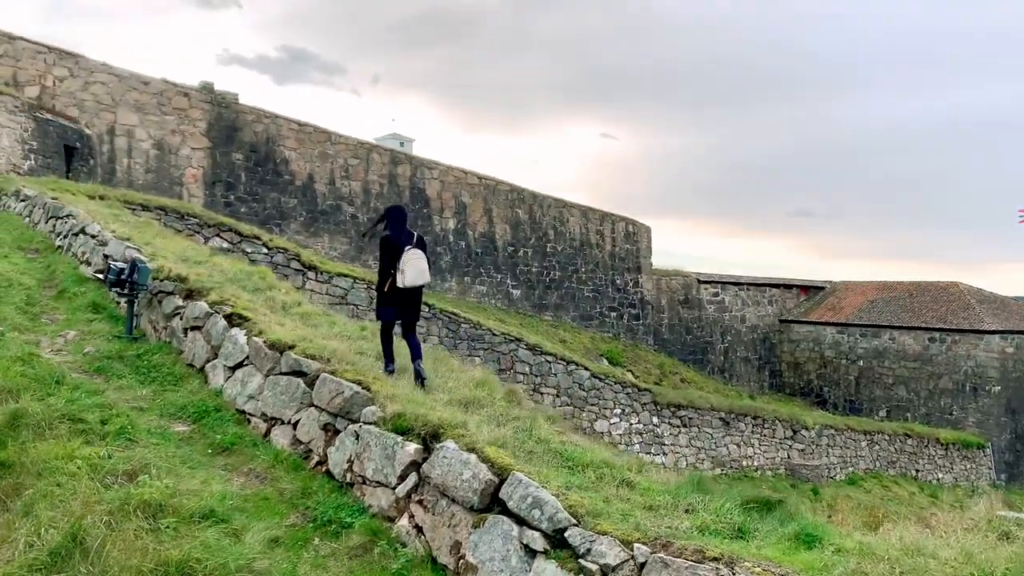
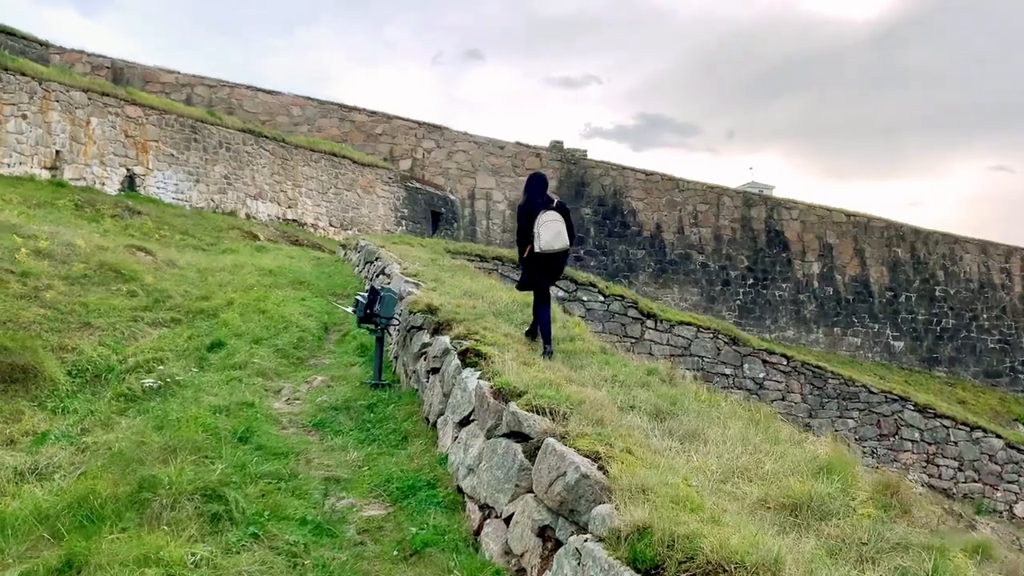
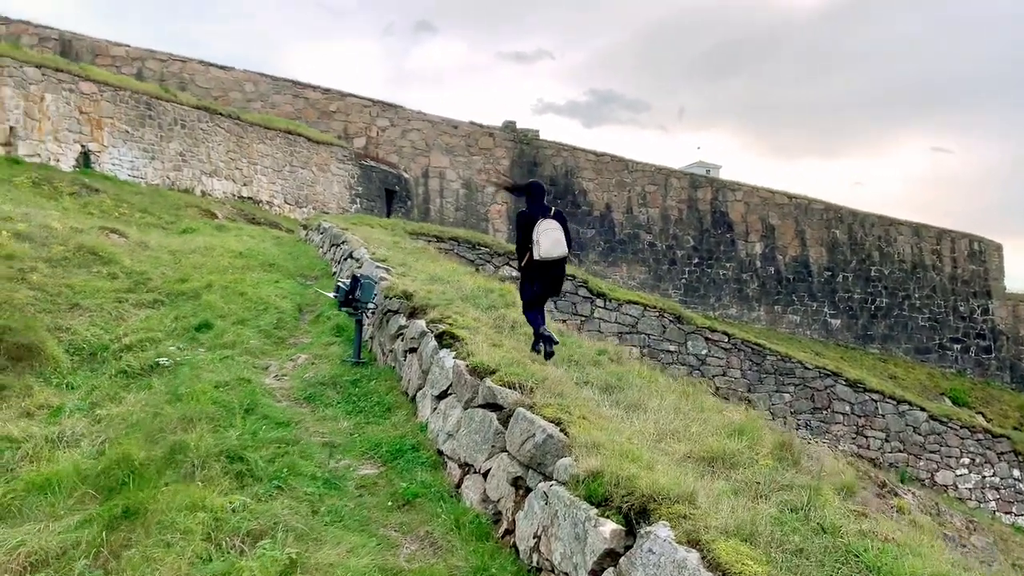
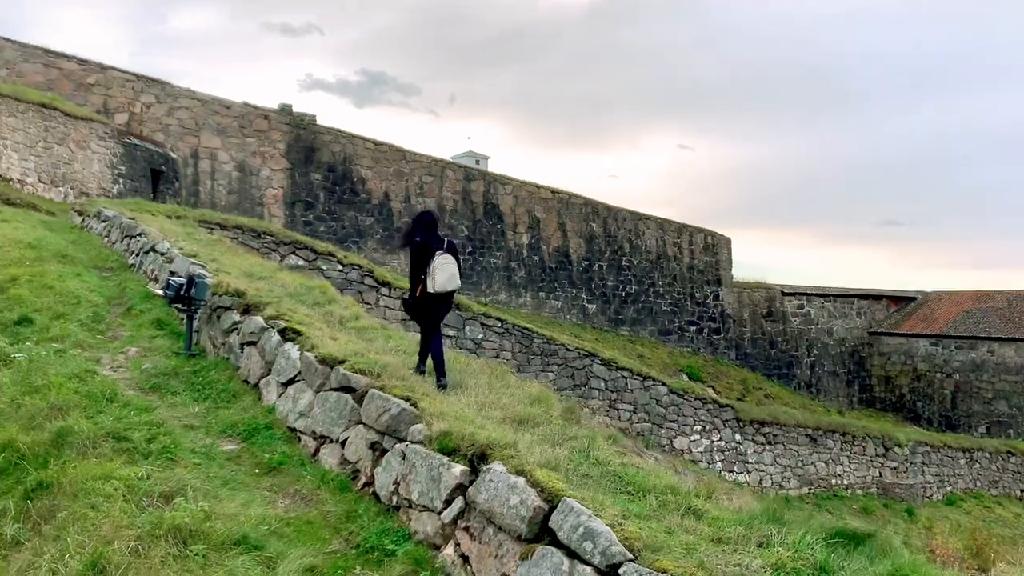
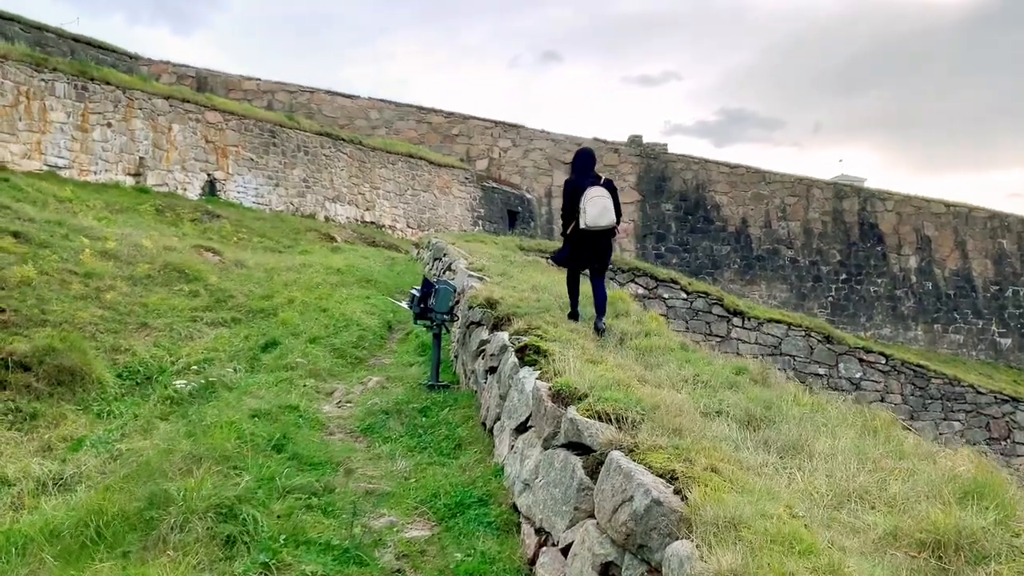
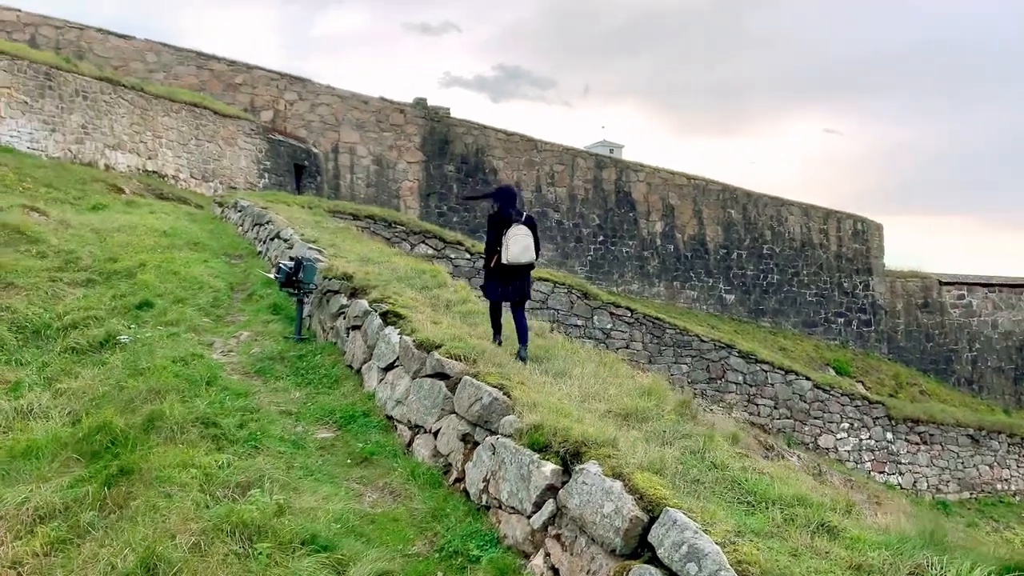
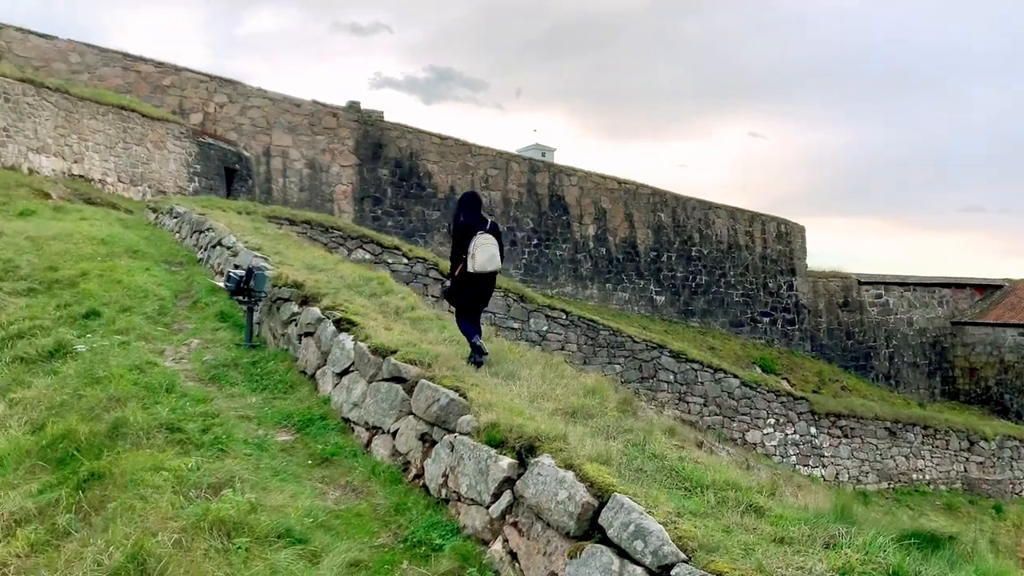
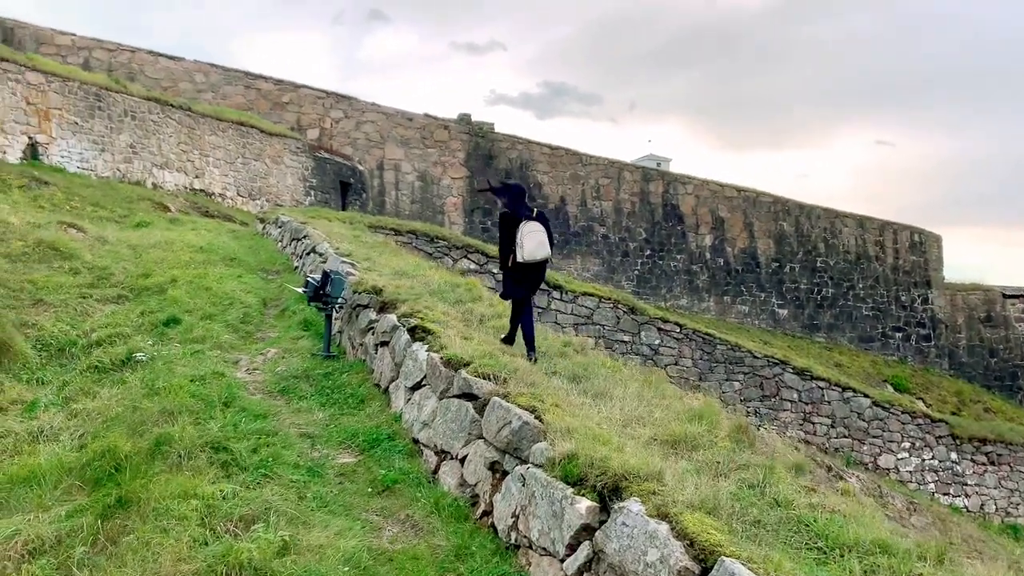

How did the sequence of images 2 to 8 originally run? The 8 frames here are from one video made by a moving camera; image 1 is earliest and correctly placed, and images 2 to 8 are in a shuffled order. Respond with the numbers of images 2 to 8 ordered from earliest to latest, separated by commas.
4, 7, 6, 8, 3, 2, 5
